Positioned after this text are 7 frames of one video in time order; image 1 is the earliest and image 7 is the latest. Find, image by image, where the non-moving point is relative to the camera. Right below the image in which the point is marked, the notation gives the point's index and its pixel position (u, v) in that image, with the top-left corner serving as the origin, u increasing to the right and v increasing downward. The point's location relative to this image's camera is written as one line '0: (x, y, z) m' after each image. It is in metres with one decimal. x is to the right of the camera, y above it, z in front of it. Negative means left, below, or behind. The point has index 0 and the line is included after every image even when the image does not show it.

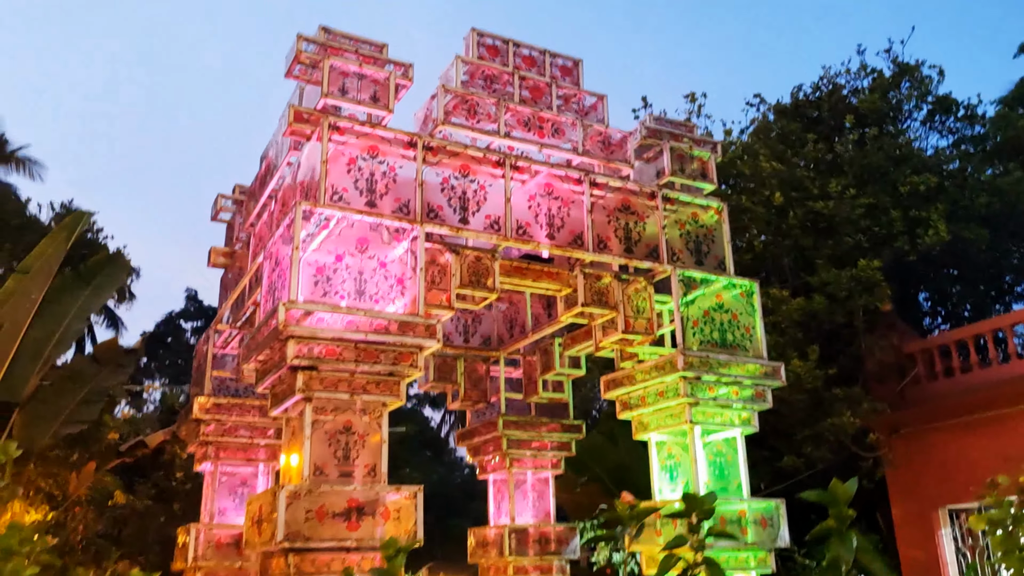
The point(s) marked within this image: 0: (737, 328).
0: (+1.7, -0.3, +6.4) m
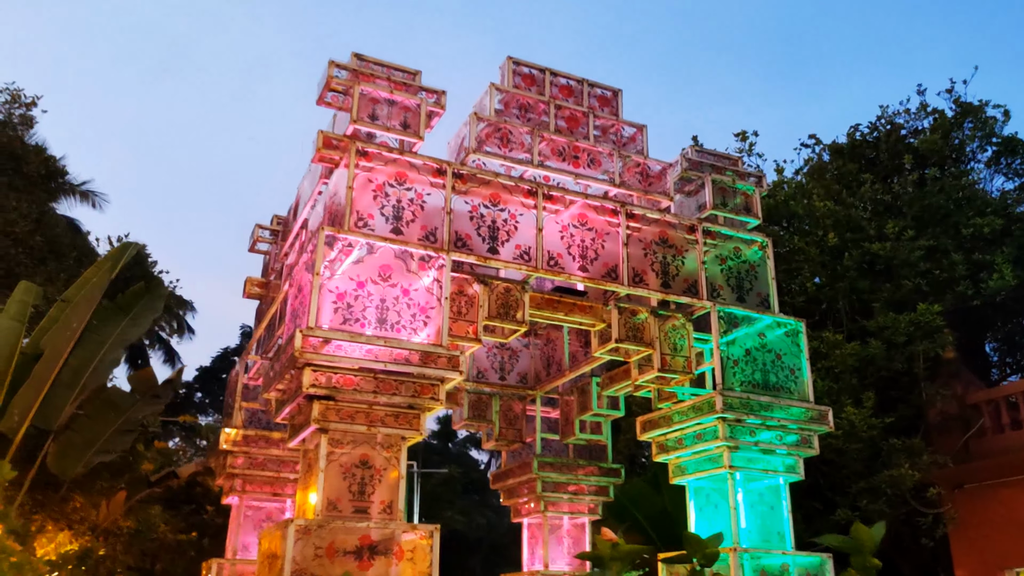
0: (+1.9, -0.6, +6.0) m
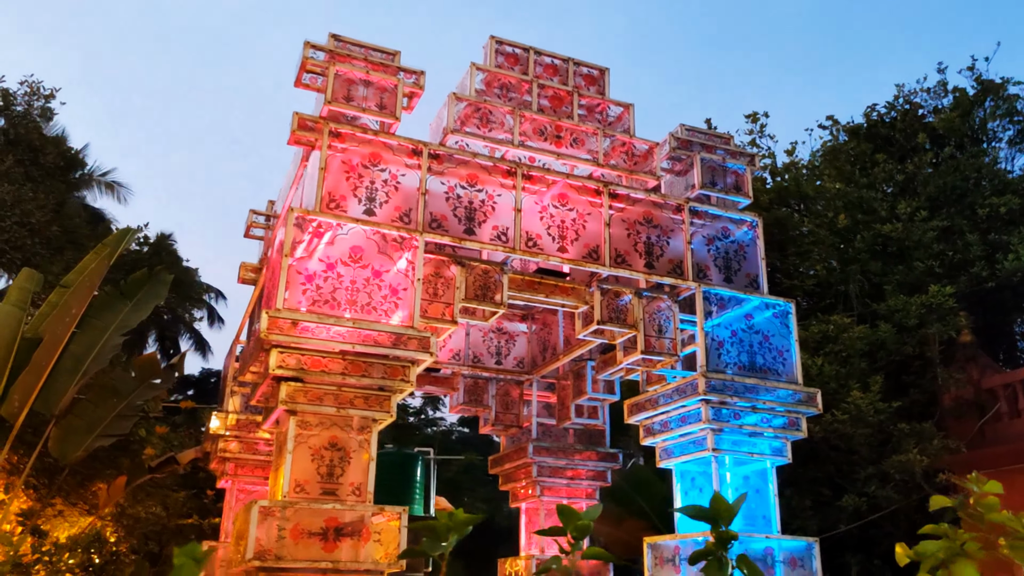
0: (+1.8, -0.4, +5.9) m
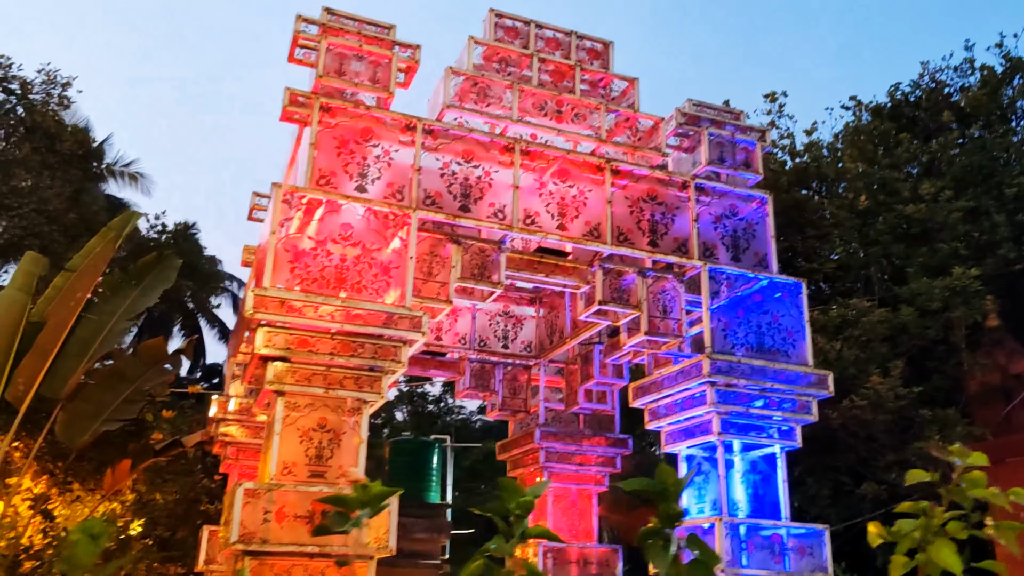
0: (+1.8, -0.3, +5.7) m
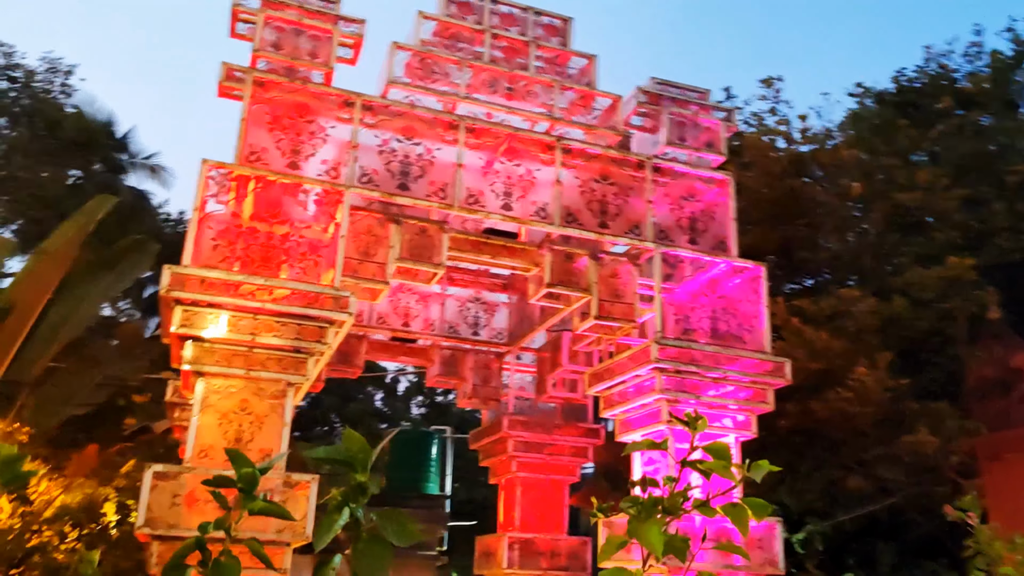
0: (+1.4, -0.2, +5.5) m
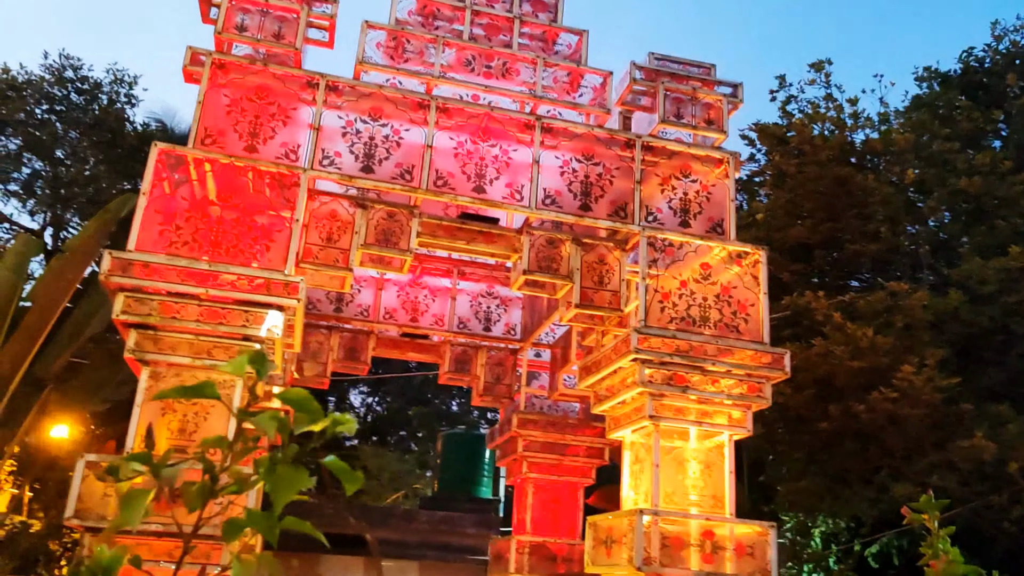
0: (+1.3, -0.1, +5.1) m
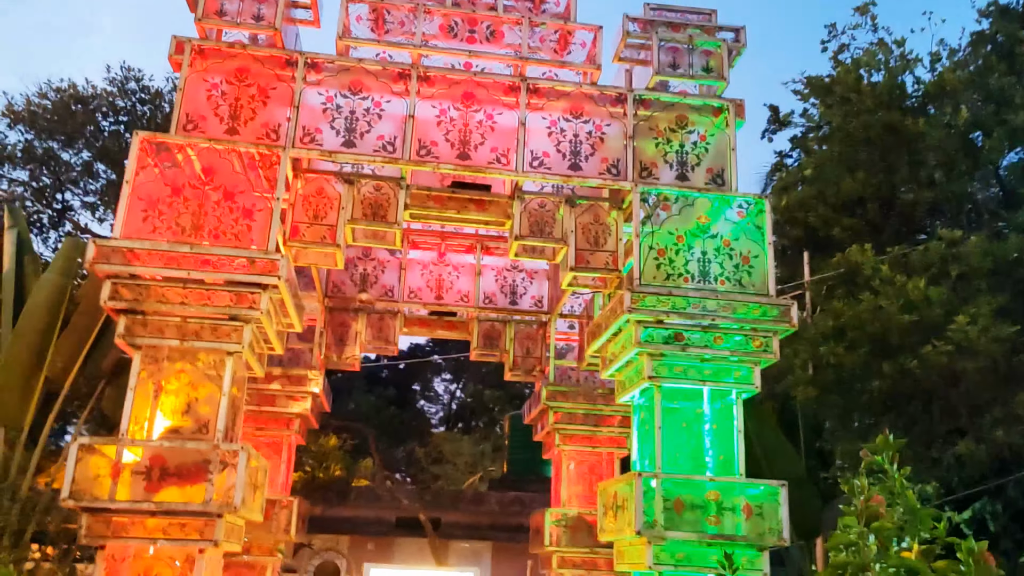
0: (+1.3, +0.2, +4.9) m
